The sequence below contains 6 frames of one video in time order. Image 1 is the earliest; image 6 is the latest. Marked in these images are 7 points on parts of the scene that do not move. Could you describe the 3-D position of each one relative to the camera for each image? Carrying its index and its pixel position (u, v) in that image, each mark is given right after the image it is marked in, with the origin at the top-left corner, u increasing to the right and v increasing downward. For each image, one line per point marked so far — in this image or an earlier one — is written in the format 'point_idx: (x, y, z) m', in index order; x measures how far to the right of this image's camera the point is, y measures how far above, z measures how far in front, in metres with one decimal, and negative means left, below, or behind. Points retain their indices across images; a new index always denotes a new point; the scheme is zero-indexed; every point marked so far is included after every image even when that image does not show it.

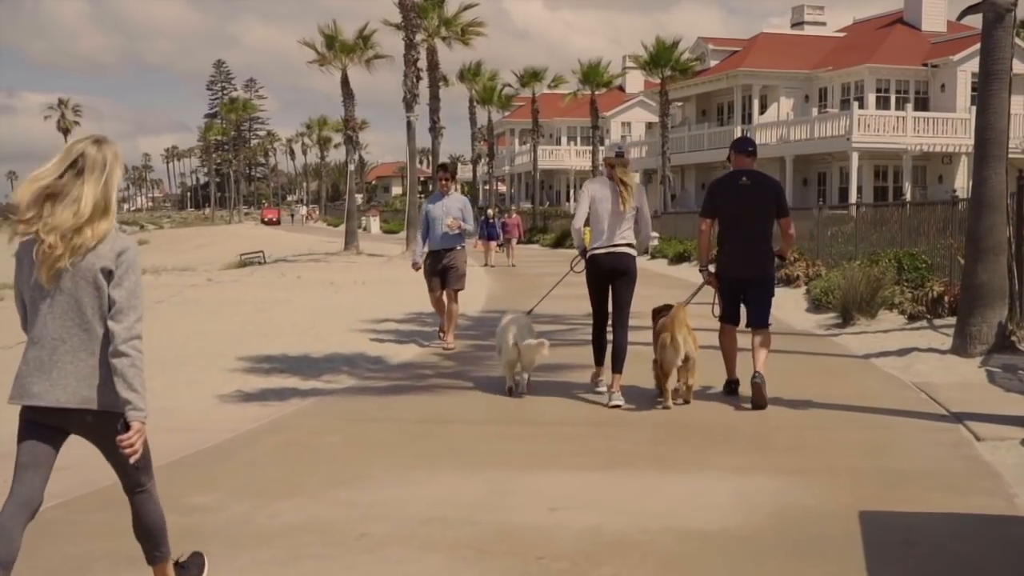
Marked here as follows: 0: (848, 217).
0: (+5.9, +1.3, +19.2) m
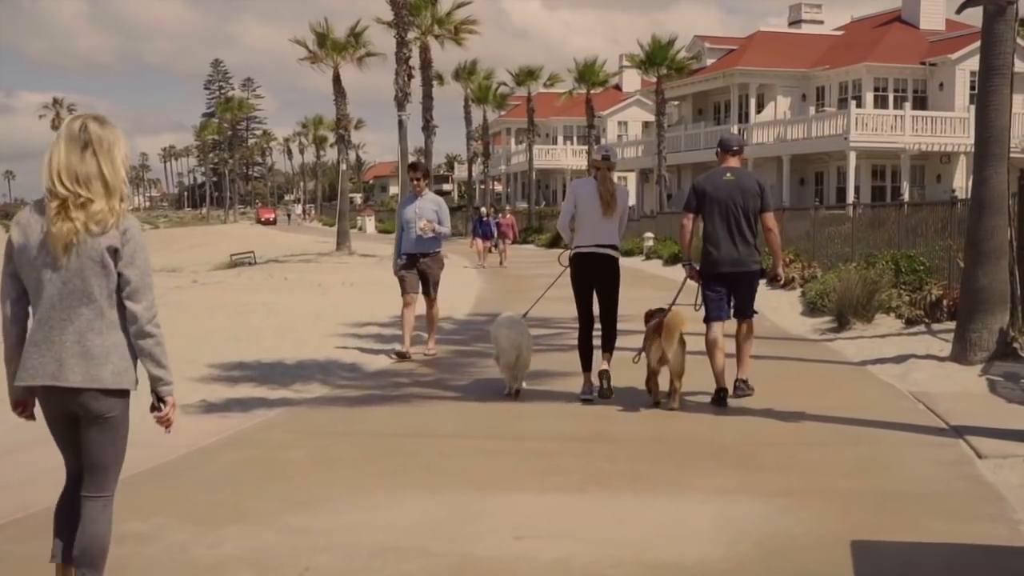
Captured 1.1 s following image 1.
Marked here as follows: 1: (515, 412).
0: (+5.7, +1.3, +18.8) m
1: (0.0, -0.9, +8.2) m
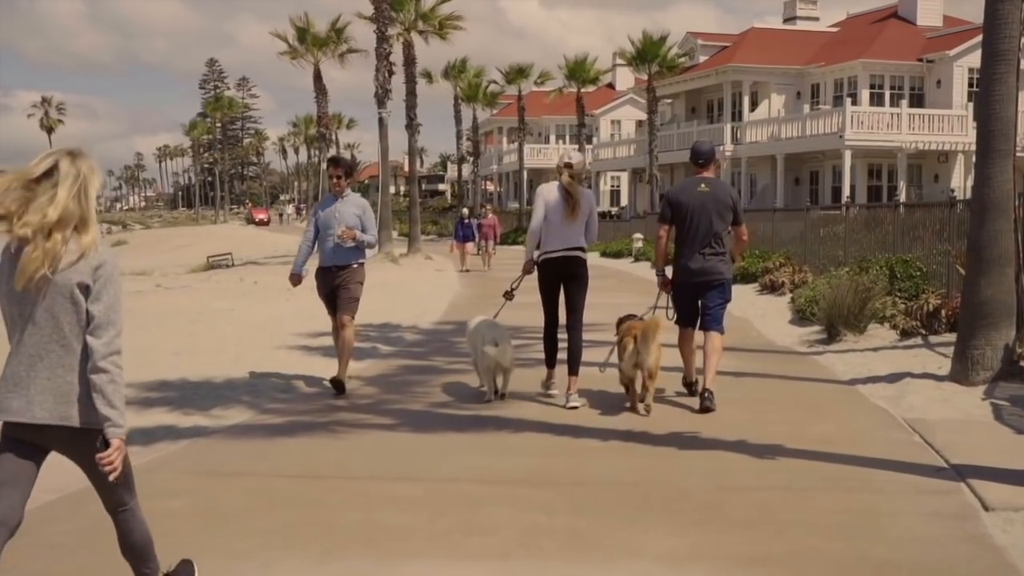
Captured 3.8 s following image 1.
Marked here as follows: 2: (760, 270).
0: (+5.3, +1.2, +17.8) m
1: (-0.4, -1.0, +7.2) m
2: (+4.4, +0.3, +19.4) m
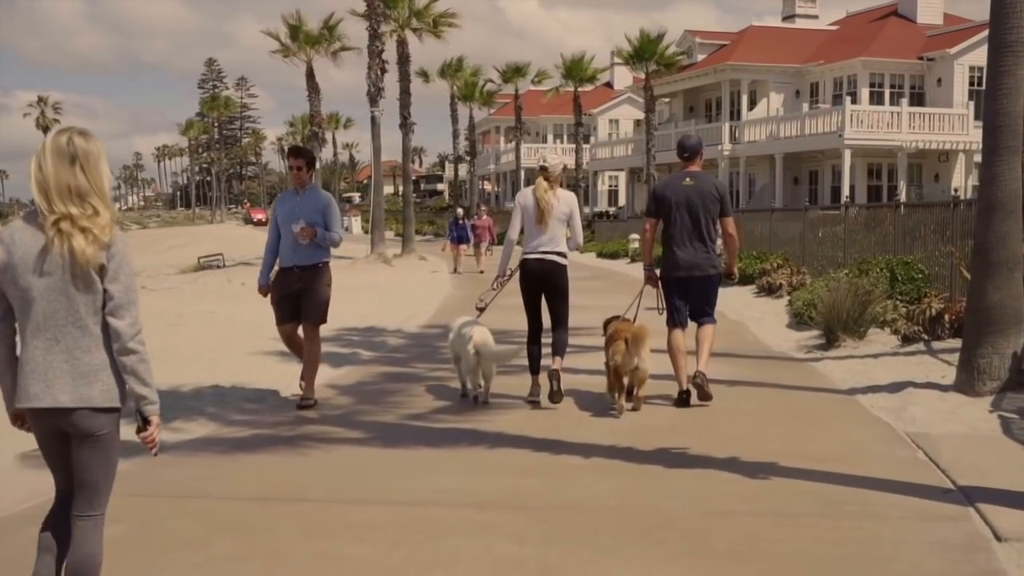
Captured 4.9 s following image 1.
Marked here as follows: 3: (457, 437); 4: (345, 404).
0: (+5.2, +1.1, +17.3) m
1: (-0.6, -1.1, +6.7) m
2: (+4.3, +0.3, +18.9) m
3: (-0.4, -1.0, +7.6) m
4: (-1.4, -0.9, +8.8) m
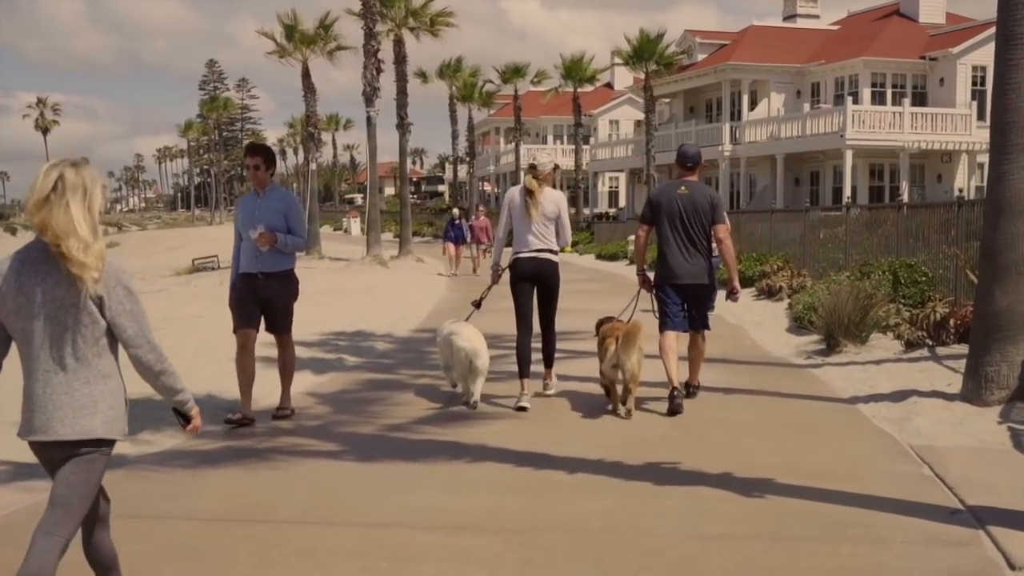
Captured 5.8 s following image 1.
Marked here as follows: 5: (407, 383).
0: (+5.1, +1.1, +16.9) m
1: (-0.7, -1.1, +6.3) m
2: (+4.2, +0.2, +18.5) m
3: (-0.5, -1.1, +7.2) m
4: (-1.5, -1.0, +8.5) m
5: (-1.0, -0.9, +10.3) m
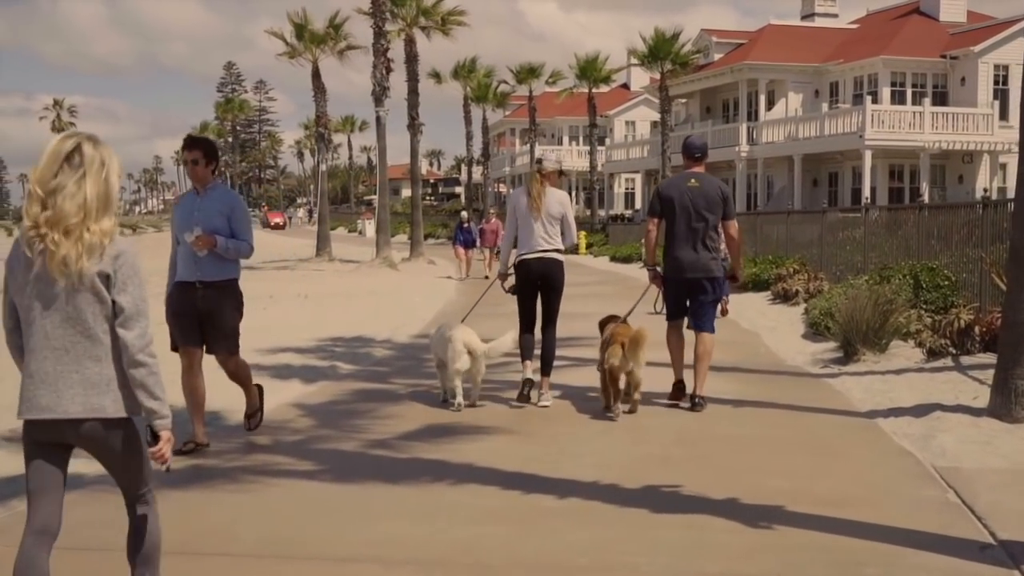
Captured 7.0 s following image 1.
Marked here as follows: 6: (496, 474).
0: (+5.2, +1.0, +16.3) m
1: (-0.7, -1.1, +5.8) m
2: (+4.3, +0.2, +17.9) m
3: (-0.6, -1.1, +6.7) m
4: (-1.5, -1.0, +8.0) m
5: (-1.0, -0.9, +9.8) m
6: (-0.1, -1.1, +6.5) m
